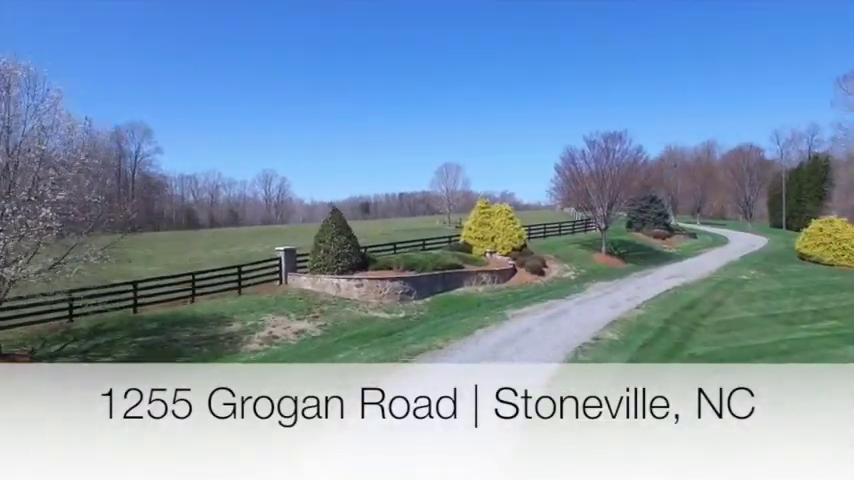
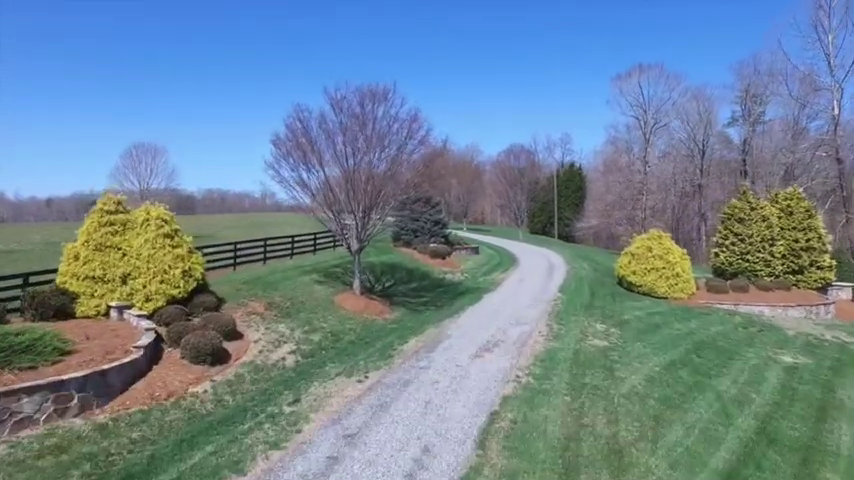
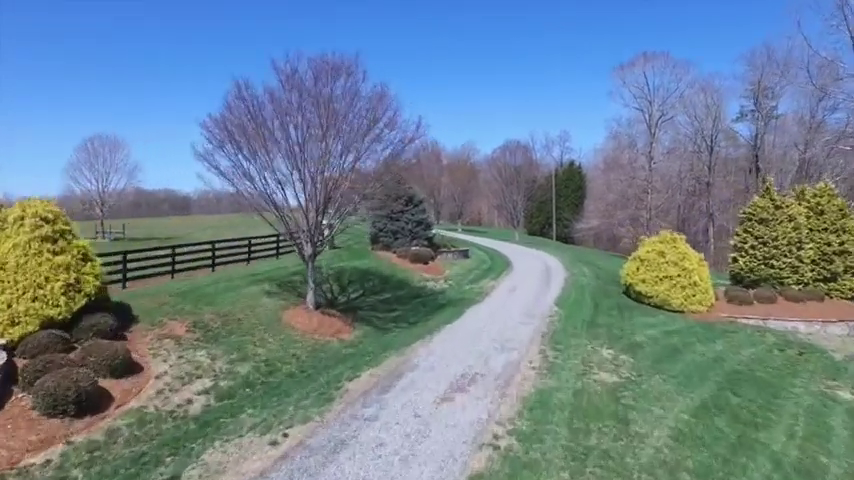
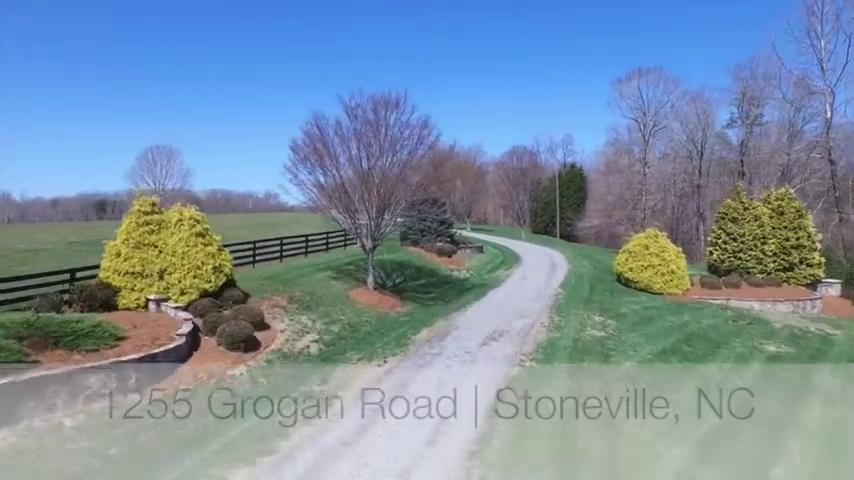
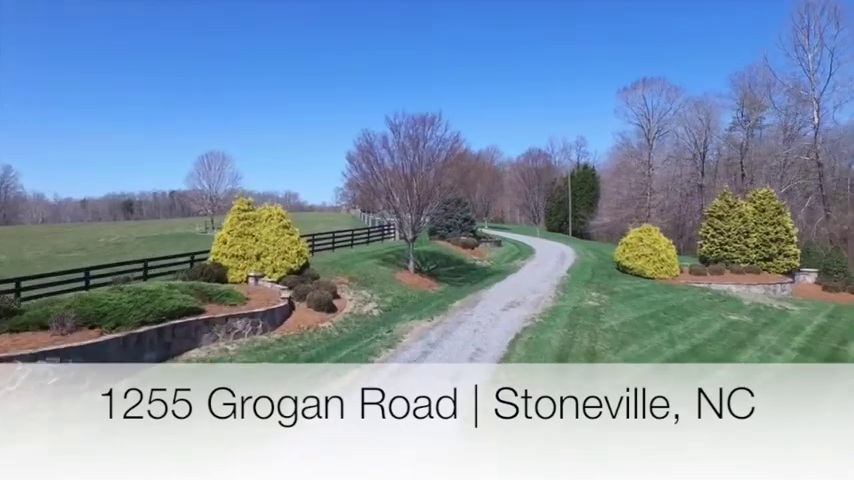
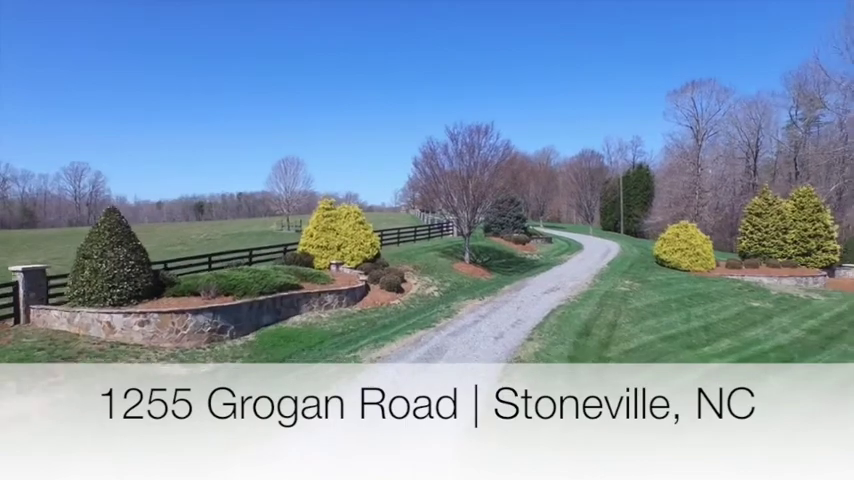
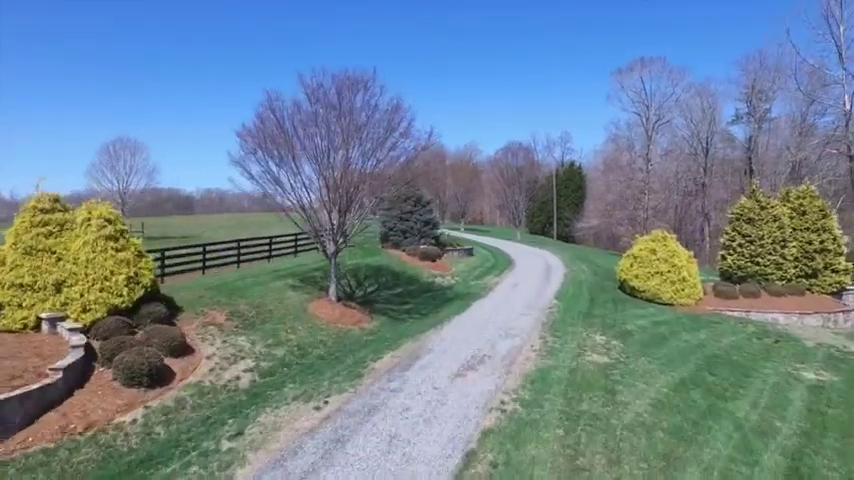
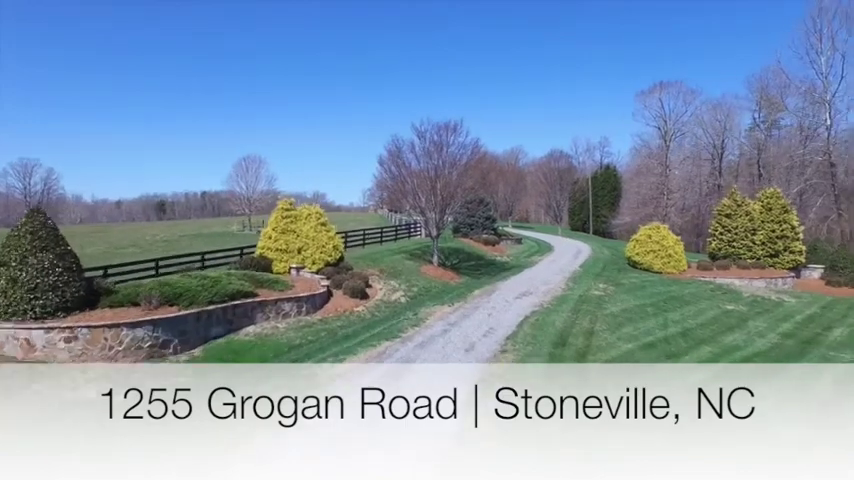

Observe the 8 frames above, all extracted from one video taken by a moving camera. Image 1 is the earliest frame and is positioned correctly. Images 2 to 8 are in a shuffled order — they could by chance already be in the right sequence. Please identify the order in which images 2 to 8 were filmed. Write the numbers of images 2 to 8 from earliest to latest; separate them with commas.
6, 8, 5, 4, 2, 7, 3
